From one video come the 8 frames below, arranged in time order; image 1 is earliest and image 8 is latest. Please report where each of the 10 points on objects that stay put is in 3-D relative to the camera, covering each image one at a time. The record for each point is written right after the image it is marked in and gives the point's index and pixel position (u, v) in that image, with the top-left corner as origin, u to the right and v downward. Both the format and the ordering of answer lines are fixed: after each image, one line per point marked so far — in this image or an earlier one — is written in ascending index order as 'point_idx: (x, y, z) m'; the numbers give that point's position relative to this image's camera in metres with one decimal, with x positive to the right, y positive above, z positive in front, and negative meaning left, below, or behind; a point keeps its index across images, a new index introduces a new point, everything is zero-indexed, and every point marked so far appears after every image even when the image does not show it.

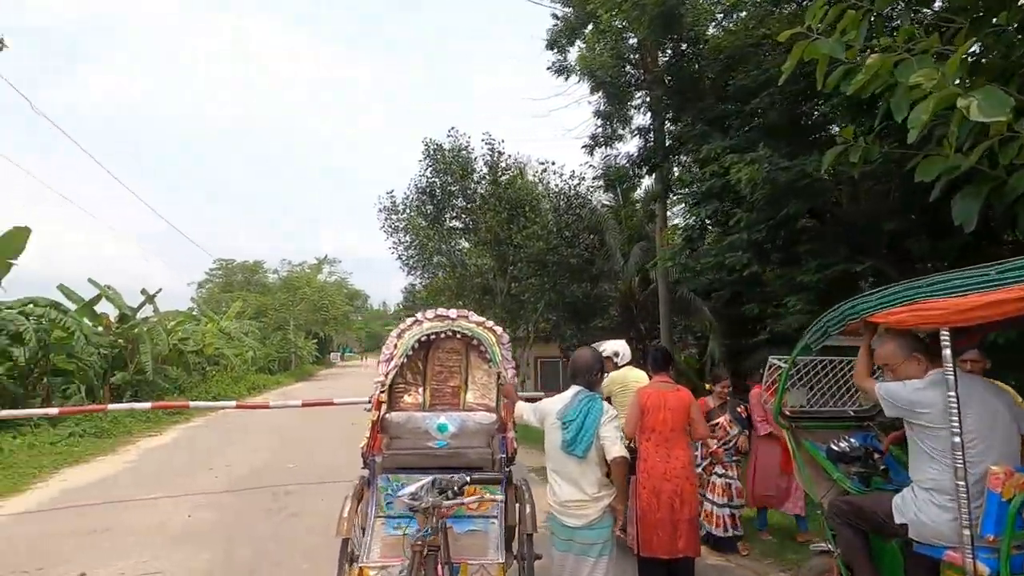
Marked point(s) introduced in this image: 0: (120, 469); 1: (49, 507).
0: (-5.4, -2.5, +7.3) m
1: (-4.7, -2.2, +5.4) m
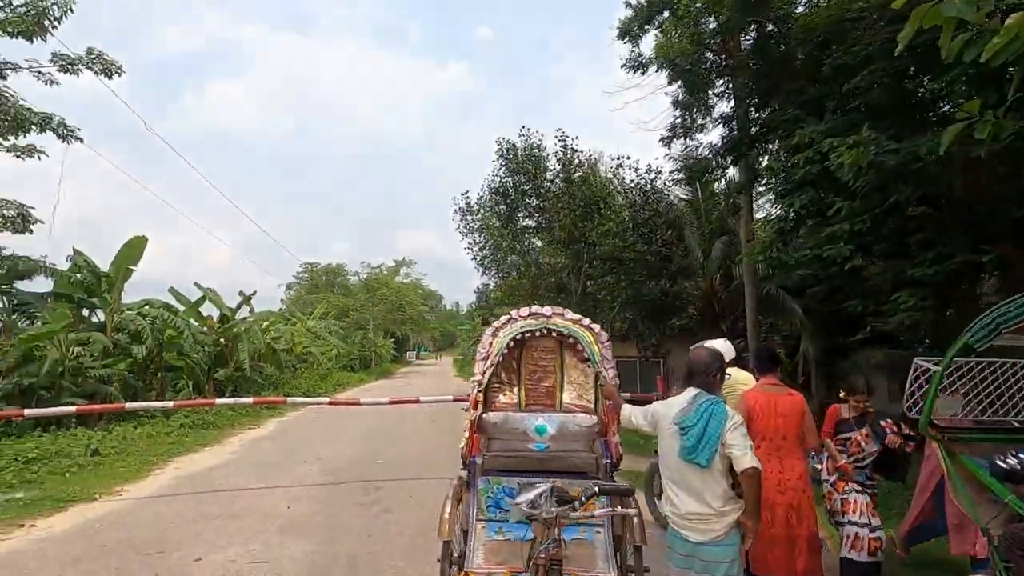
0: (-4.2, -2.5, +7.8) m
1: (-3.8, -2.3, +5.8) m
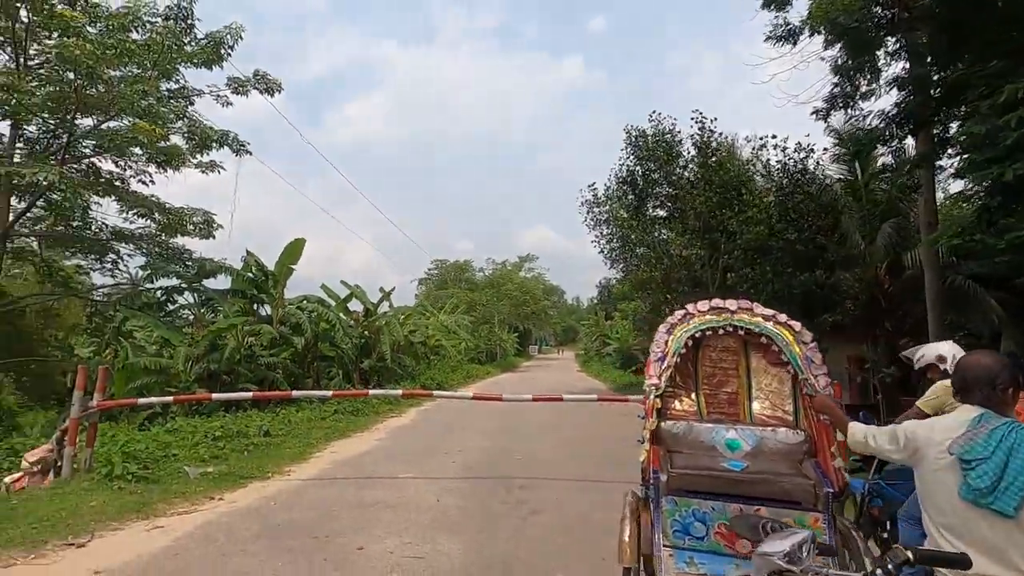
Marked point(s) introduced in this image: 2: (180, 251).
0: (-2.1, -2.4, +8.2) m
1: (-2.1, -2.2, +6.2) m
2: (-7.5, +0.8, +12.0) m
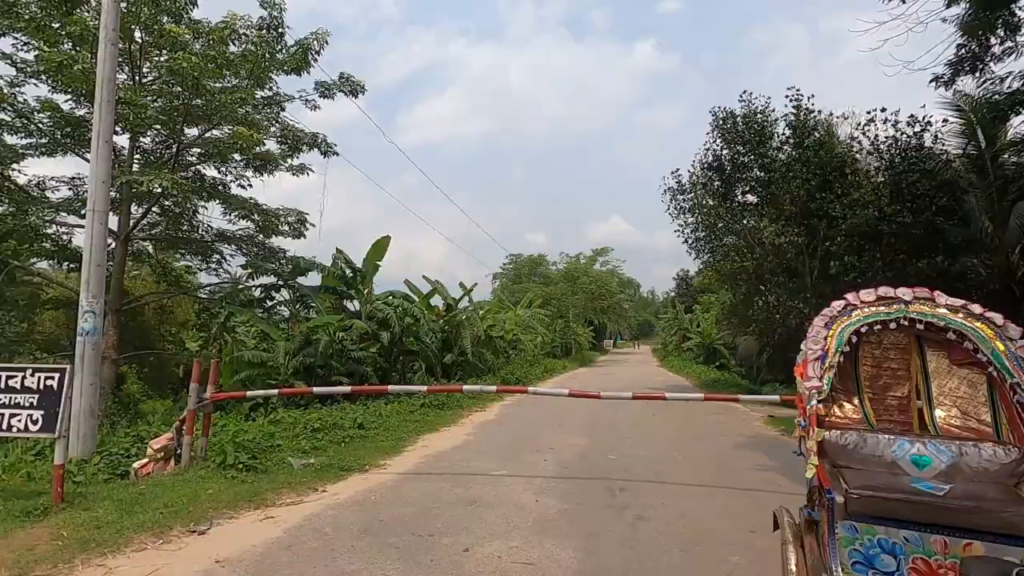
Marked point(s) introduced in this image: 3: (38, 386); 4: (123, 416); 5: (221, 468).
0: (-0.7, -2.4, +8.2) m
1: (-1.0, -2.1, +6.2) m
2: (-5.6, +0.9, +12.7) m
3: (-4.1, -0.8, +4.6) m
4: (-7.8, -2.6, +10.7) m
5: (-3.1, -1.9, +5.6) m
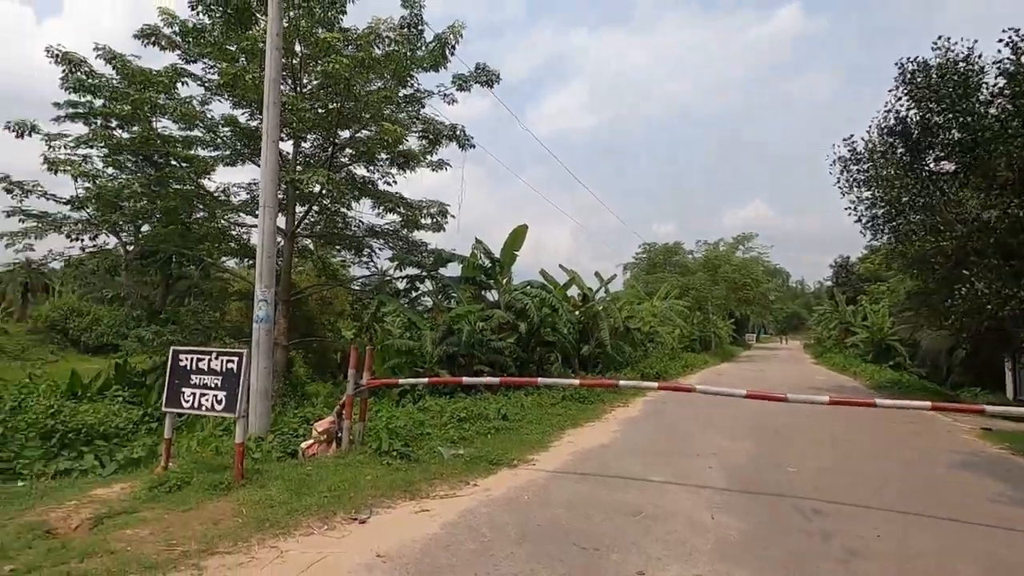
0: (+1.4, -2.2, +7.7) m
1: (+0.7, -2.0, +5.8) m
2: (-2.3, +1.1, +13.1) m
3: (-2.7, -0.7, +4.9) m
4: (-4.8, -2.4, +11.8) m
5: (-1.4, -1.8, +5.7) m
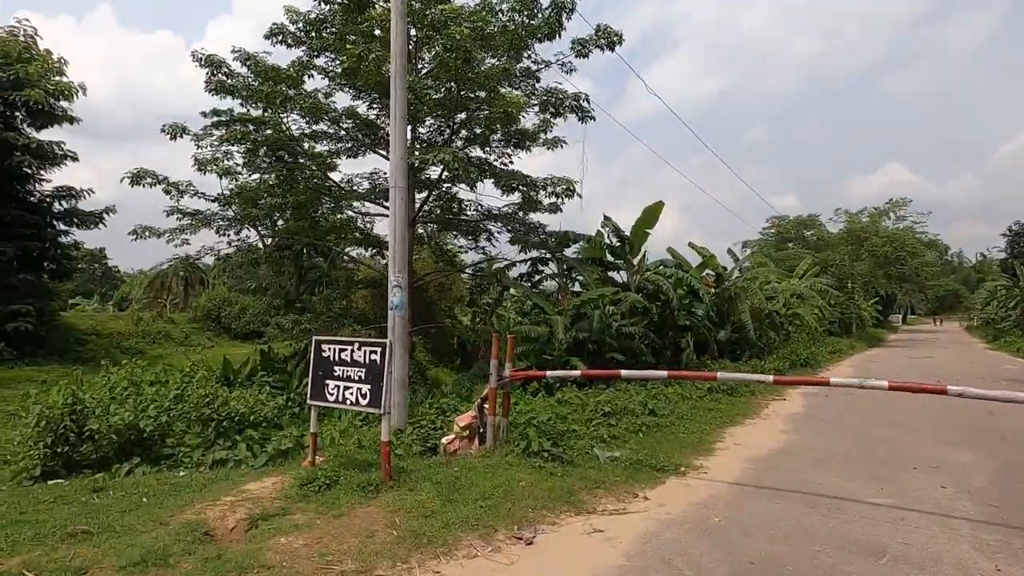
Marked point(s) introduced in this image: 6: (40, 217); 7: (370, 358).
0: (+3.4, -1.9, +6.5) m
1: (+2.2, -1.8, +4.8) m
2: (+0.6, +1.5, +12.5) m
3: (-1.3, -0.6, +4.5) m
4: (-2.0, -2.1, +11.7) m
5: (+0.1, -1.6, +5.1) m
6: (-12.2, +1.8, +13.8) m
7: (-1.2, -0.6, +4.5) m
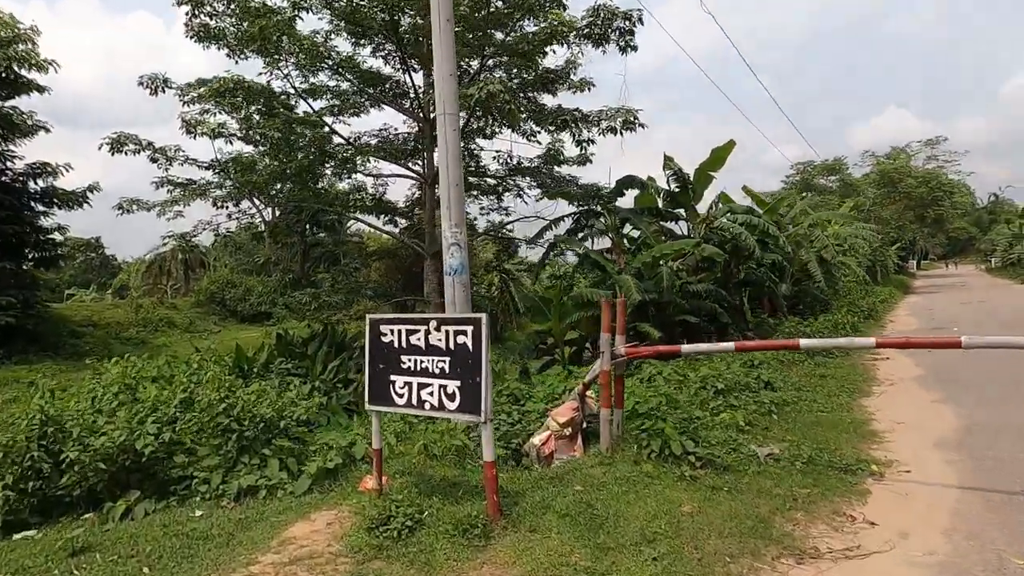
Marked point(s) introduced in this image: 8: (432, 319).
0: (+4.3, -1.2, +5.2) m
1: (+3.2, -1.3, +3.5) m
2: (+1.4, +2.4, +10.9) m
3: (-0.4, -0.3, +3.1) m
4: (-1.1, -1.4, +10.4) m
5: (+1.1, -1.2, +3.7) m
6: (-11.4, +2.1, +12.3) m
7: (-0.3, -0.3, +3.1) m
8: (-0.5, -0.2, +3.2) m
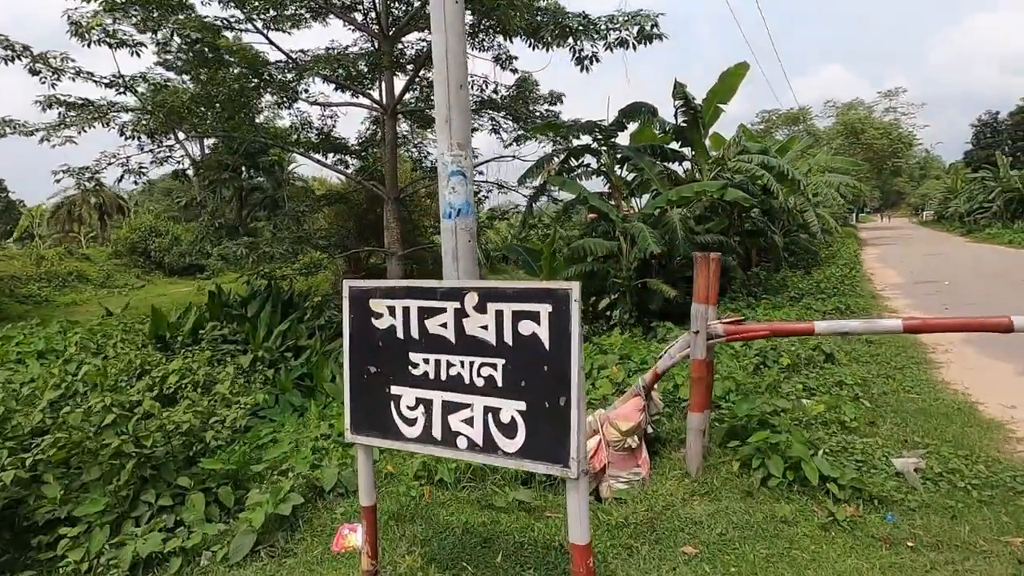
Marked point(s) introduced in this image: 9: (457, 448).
0: (+4.4, -0.8, +4.3) m
1: (+3.5, -1.1, +2.5) m
2: (+1.0, +3.2, +9.4) m
3: (0.0, -0.2, +1.7) m
4: (-1.4, -0.6, +9.0) m
5: (+1.3, -1.0, +2.5) m
6: (-11.9, +3.0, +9.5) m
7: (0.0, -0.1, +1.7) m
8: (-0.1, 0.0, +1.8) m
9: (-0.2, -0.5, +1.8) m
